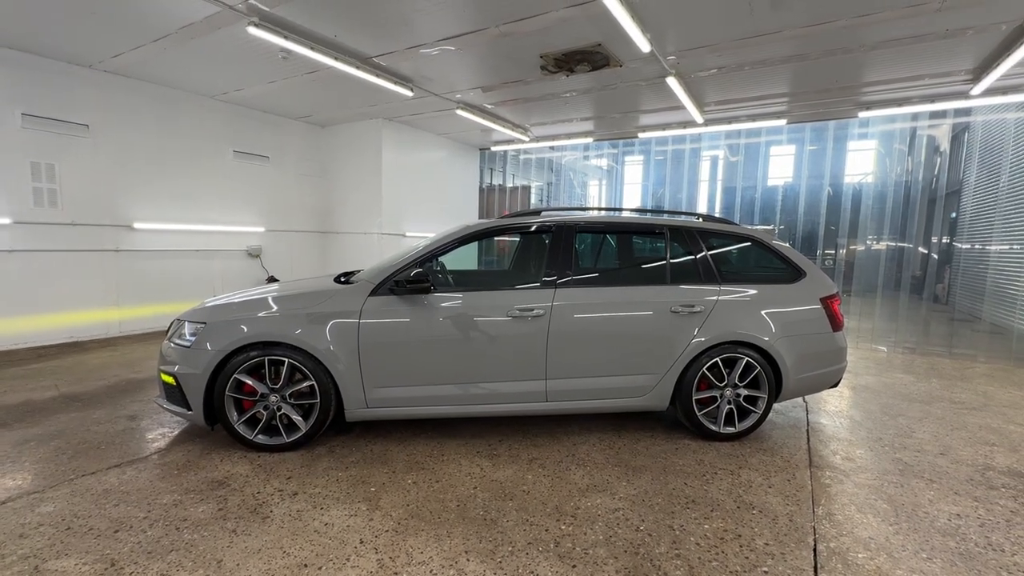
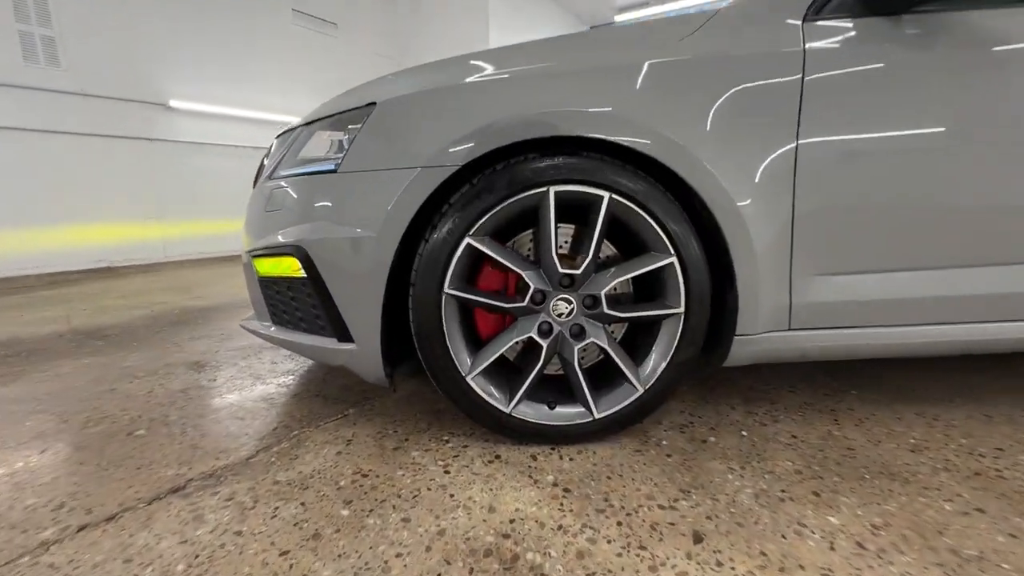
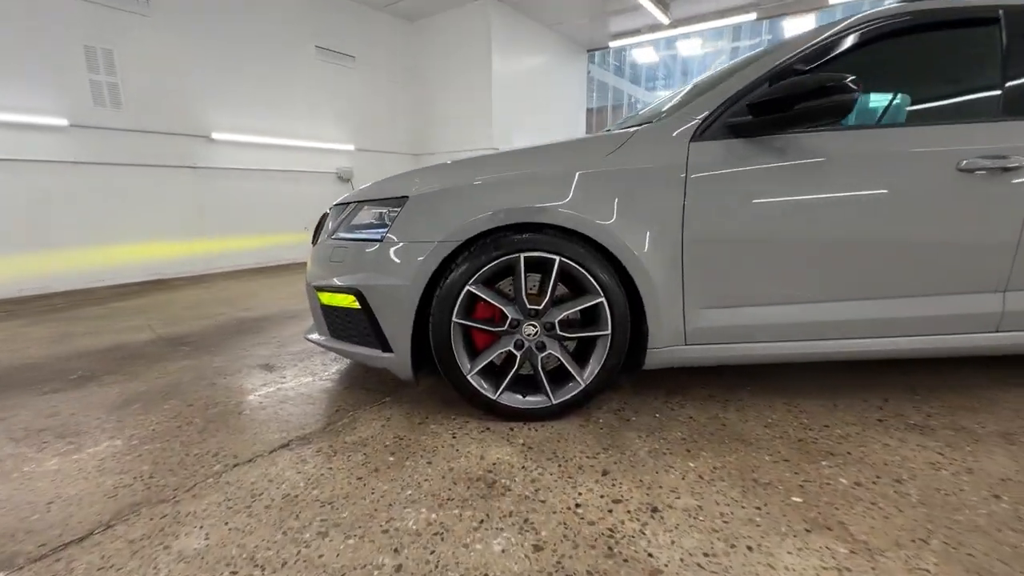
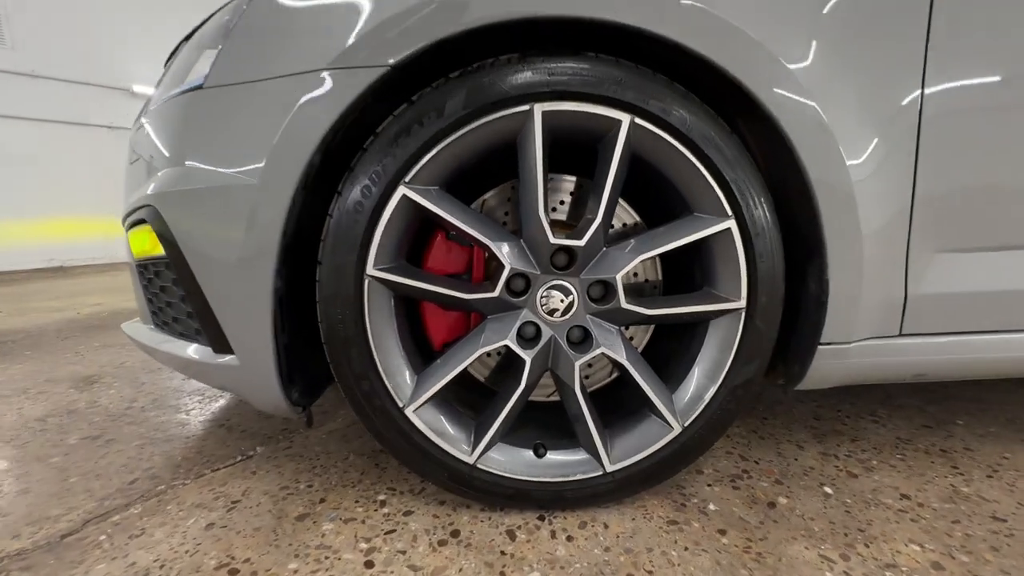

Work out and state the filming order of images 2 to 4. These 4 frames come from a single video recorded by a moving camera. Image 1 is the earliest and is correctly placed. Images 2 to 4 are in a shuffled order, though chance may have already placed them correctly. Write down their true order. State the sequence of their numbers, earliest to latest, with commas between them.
3, 2, 4
